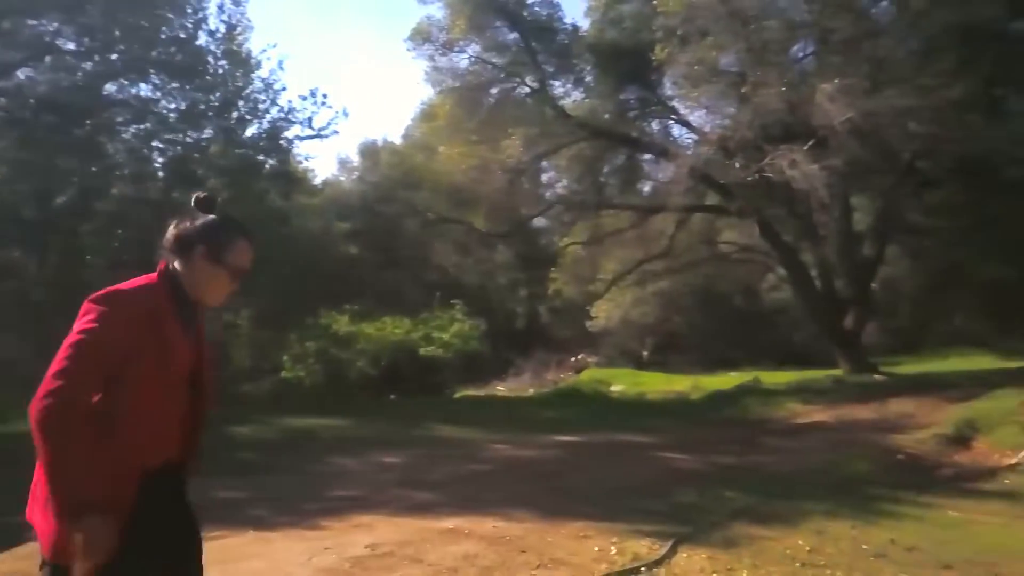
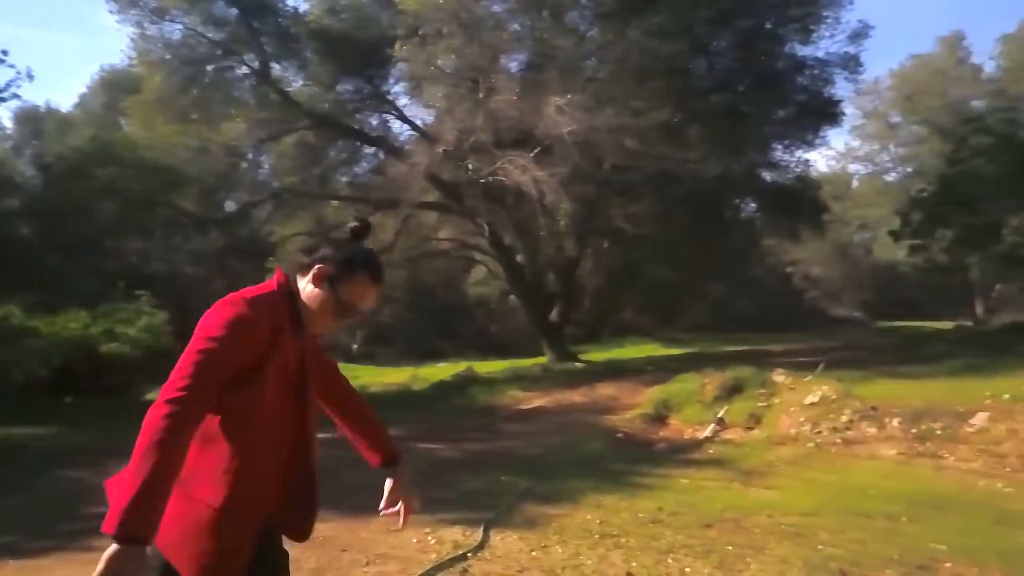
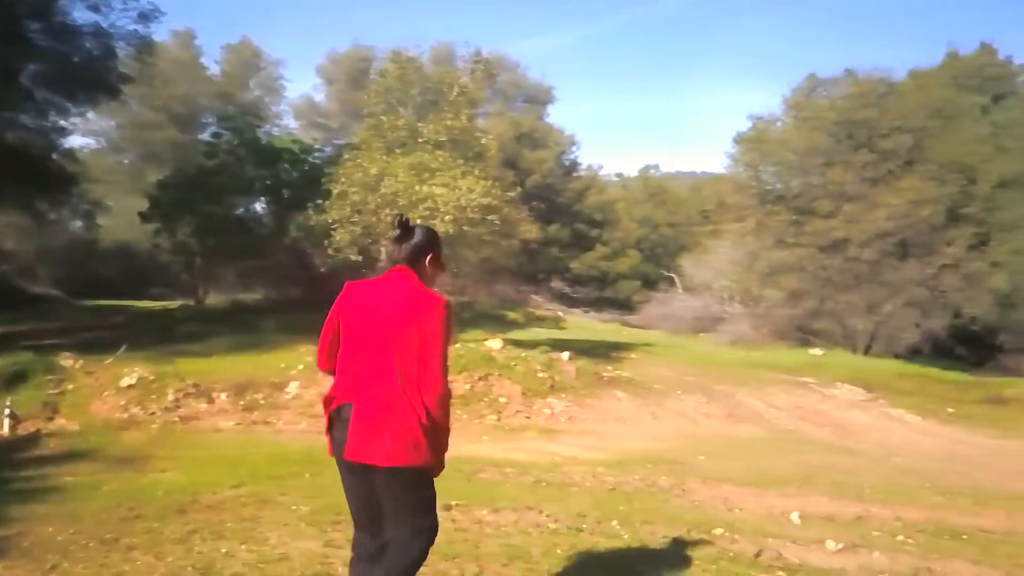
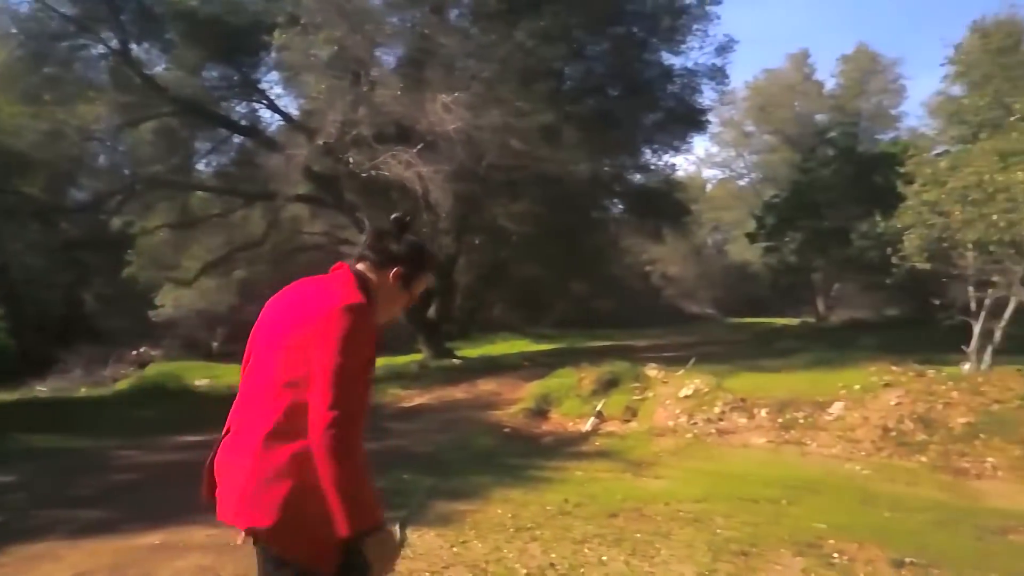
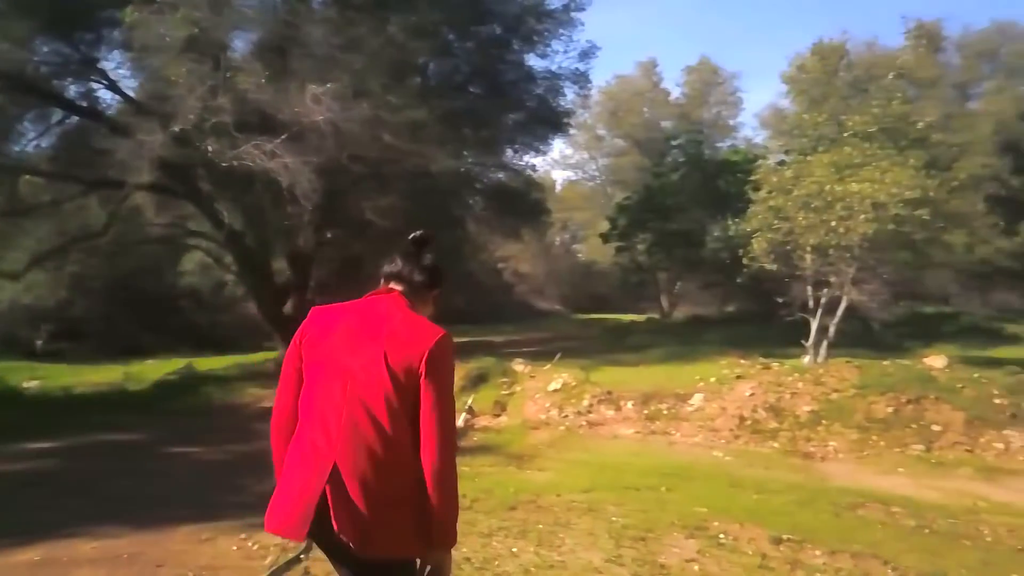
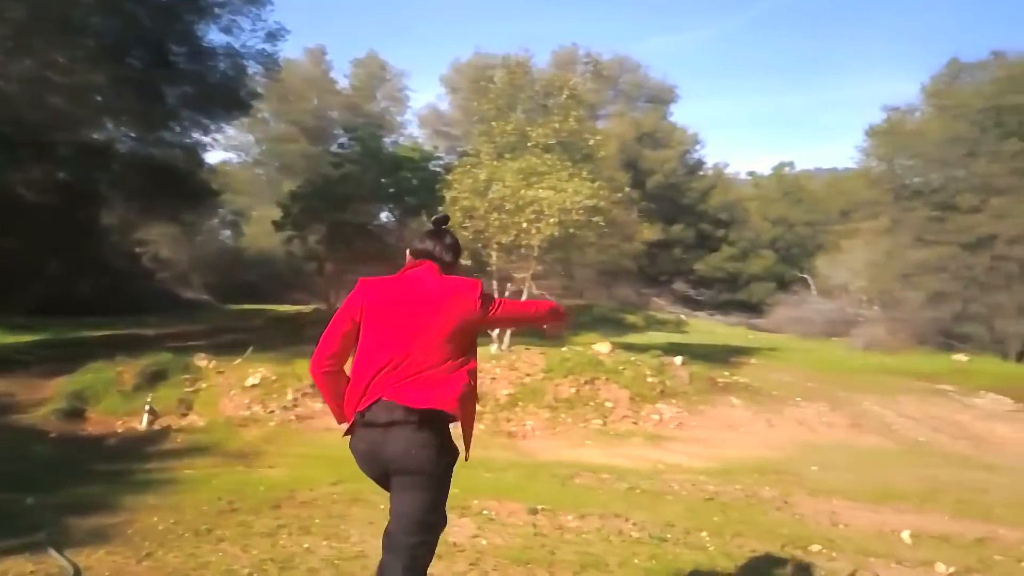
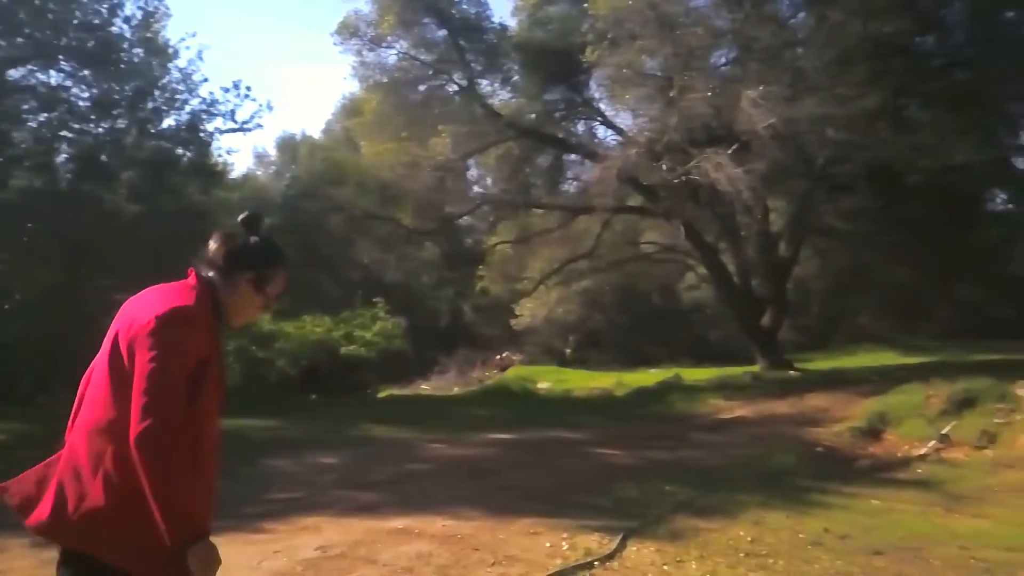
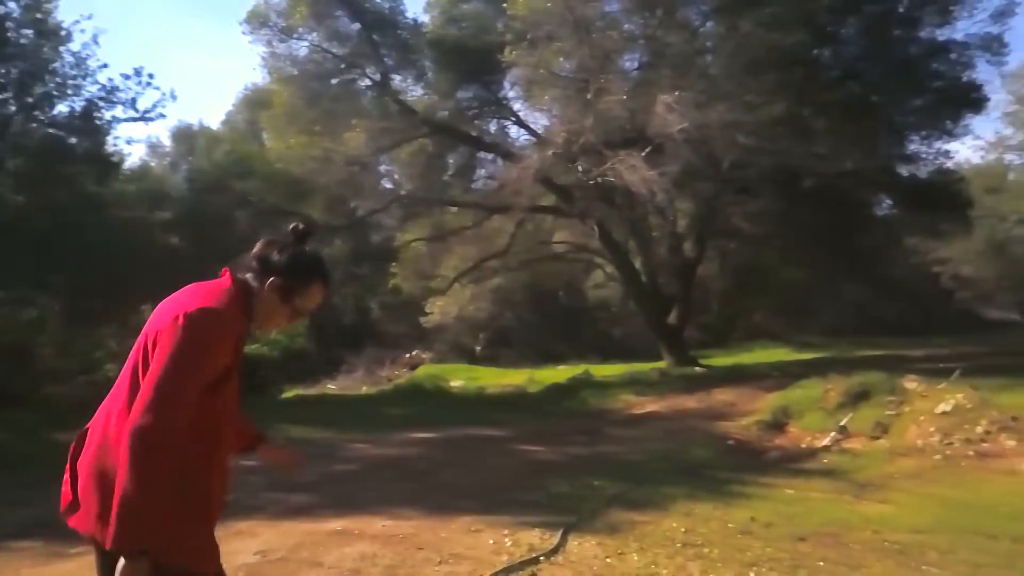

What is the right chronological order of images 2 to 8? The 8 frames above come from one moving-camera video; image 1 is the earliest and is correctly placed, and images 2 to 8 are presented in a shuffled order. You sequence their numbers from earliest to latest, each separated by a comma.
7, 8, 2, 4, 5, 6, 3
